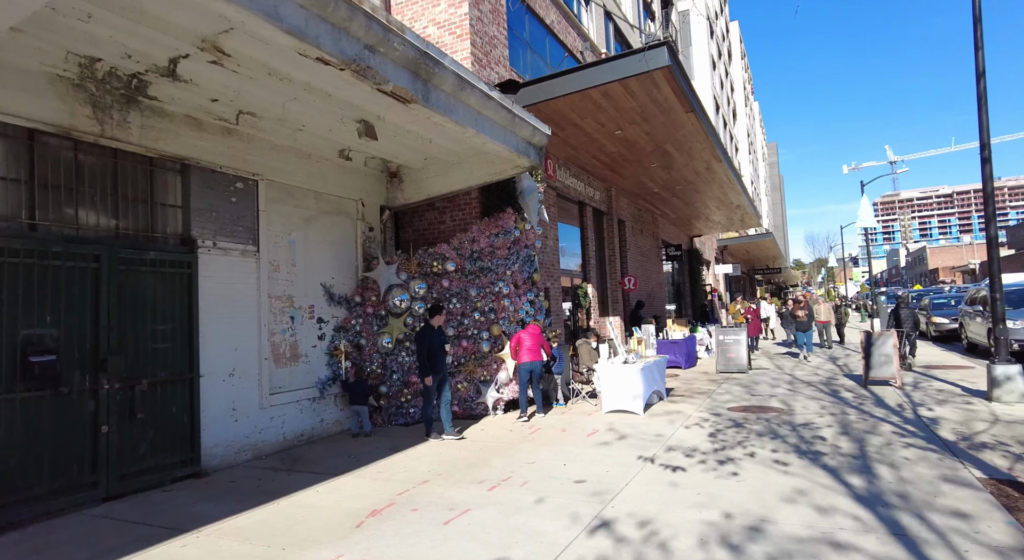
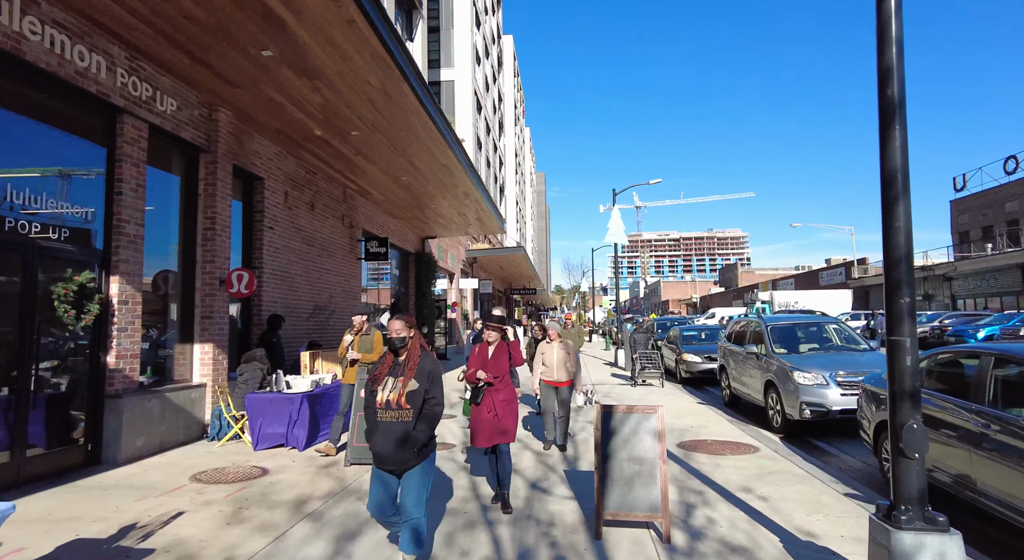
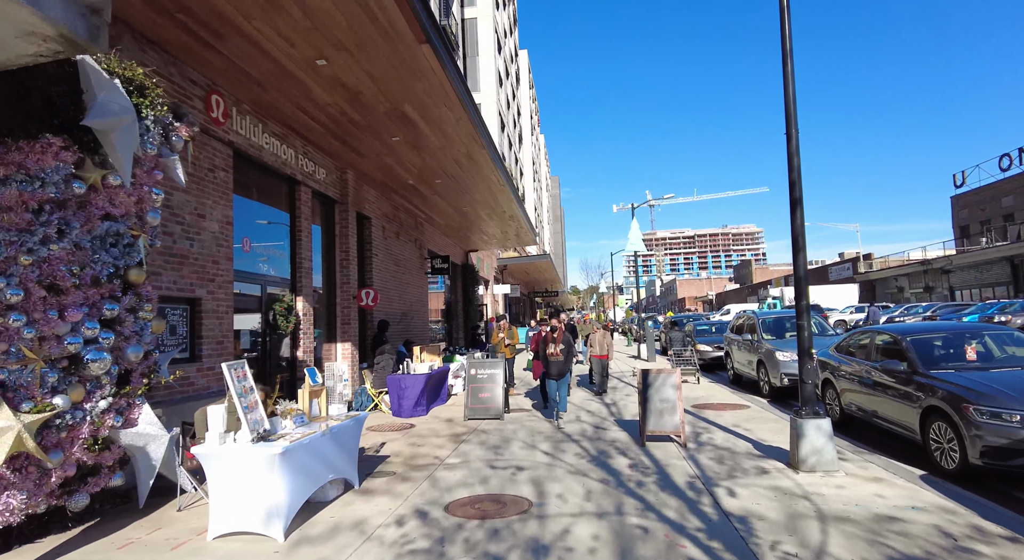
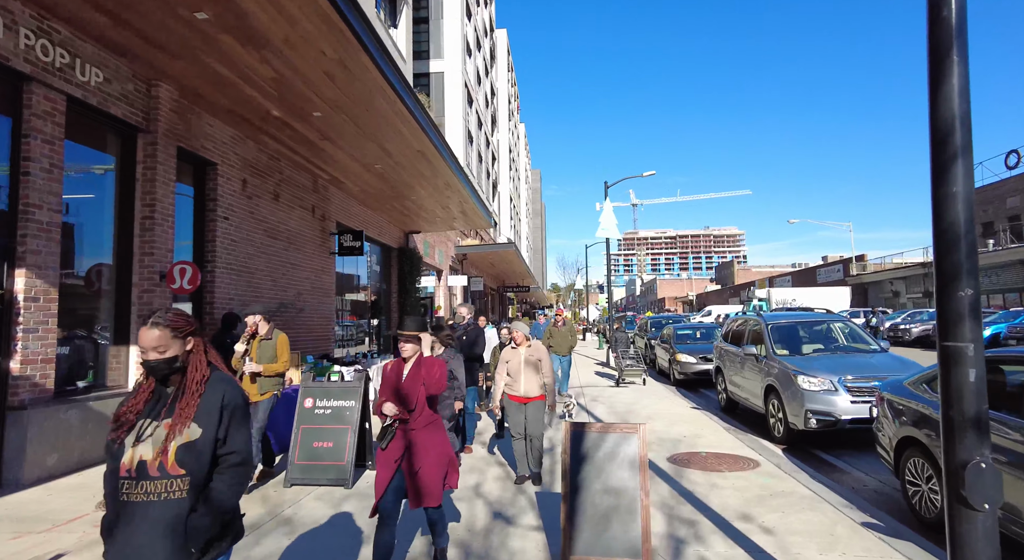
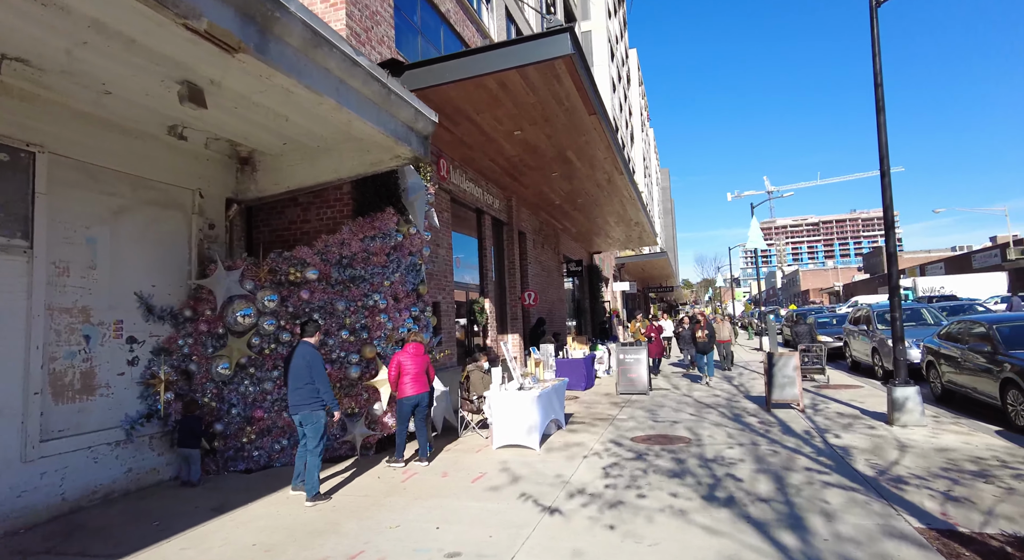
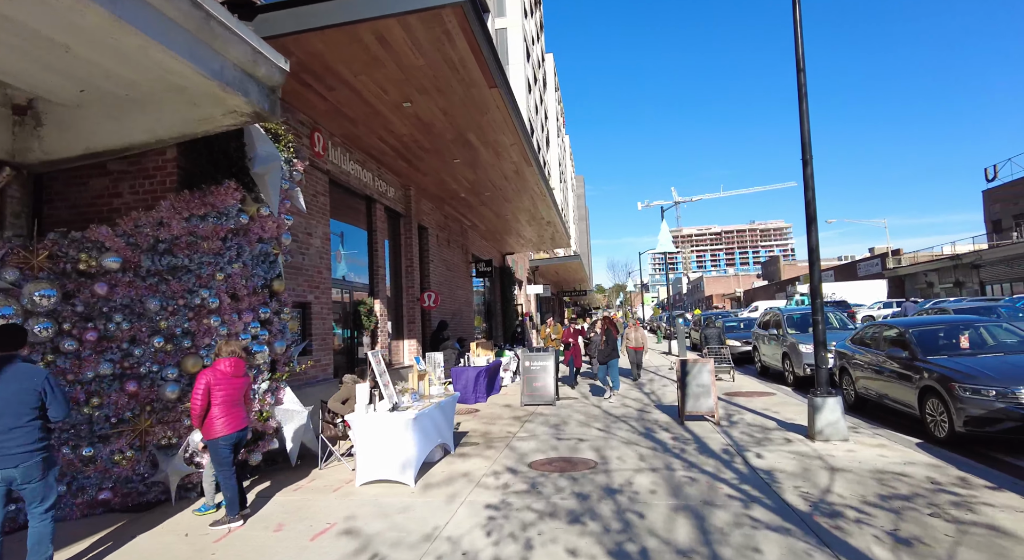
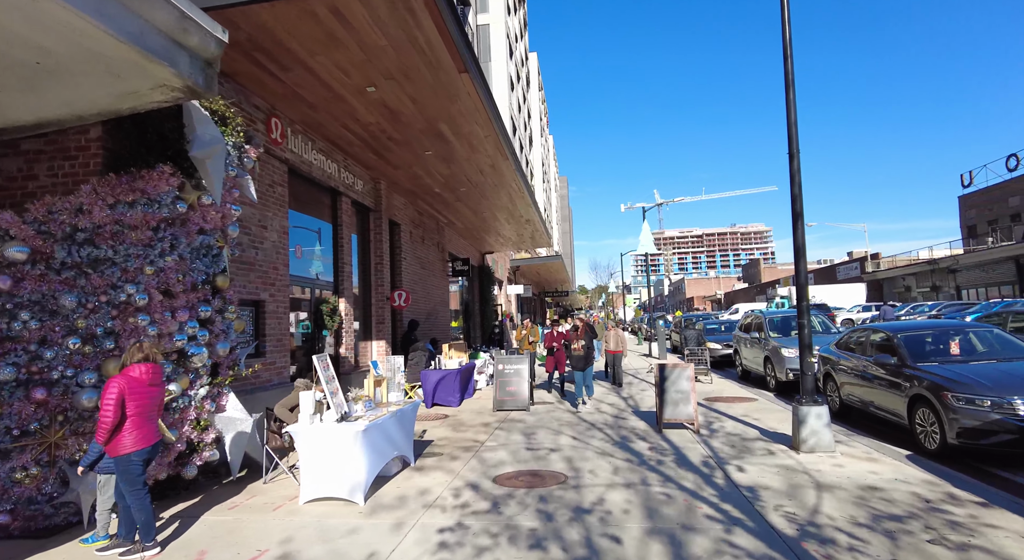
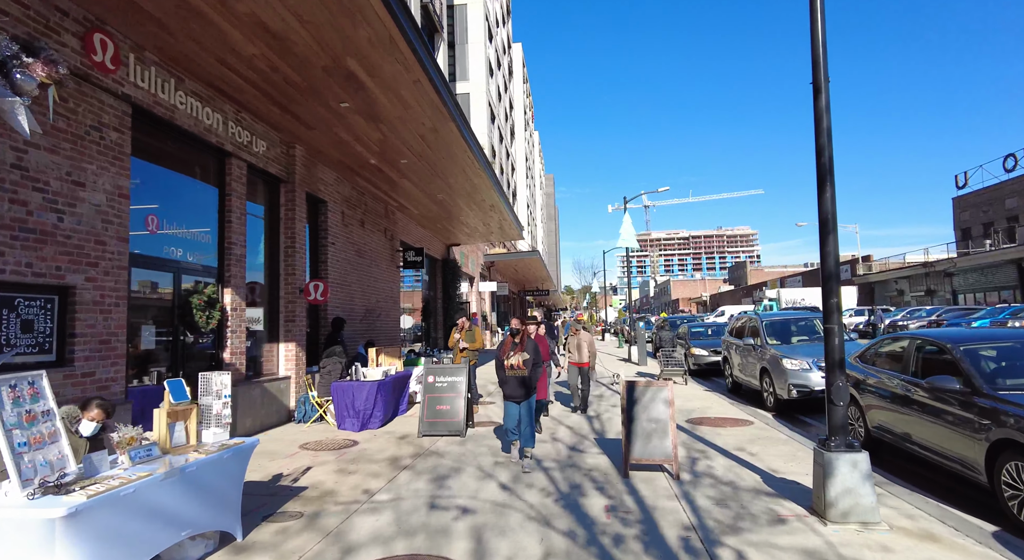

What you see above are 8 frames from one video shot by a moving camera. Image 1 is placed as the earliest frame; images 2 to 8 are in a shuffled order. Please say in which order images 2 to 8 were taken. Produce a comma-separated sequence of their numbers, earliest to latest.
5, 6, 7, 3, 8, 2, 4
